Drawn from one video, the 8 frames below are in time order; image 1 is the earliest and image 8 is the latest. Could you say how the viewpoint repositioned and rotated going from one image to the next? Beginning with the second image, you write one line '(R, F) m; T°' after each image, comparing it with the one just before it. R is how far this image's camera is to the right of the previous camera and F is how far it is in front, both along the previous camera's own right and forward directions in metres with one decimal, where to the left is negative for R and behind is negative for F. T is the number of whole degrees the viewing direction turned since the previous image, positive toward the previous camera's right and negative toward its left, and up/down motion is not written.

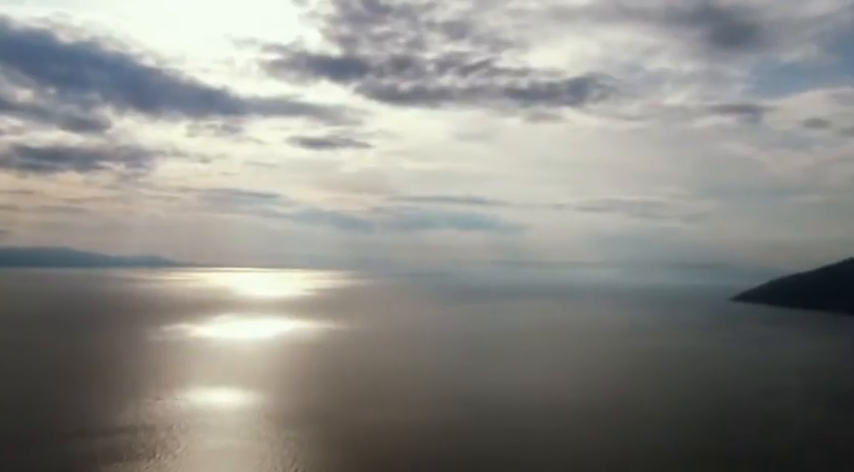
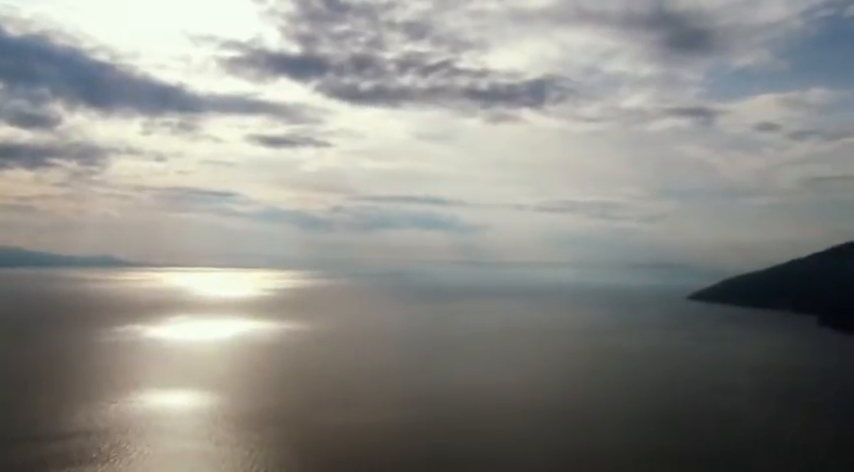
(0.0, 0.0) m; +3°
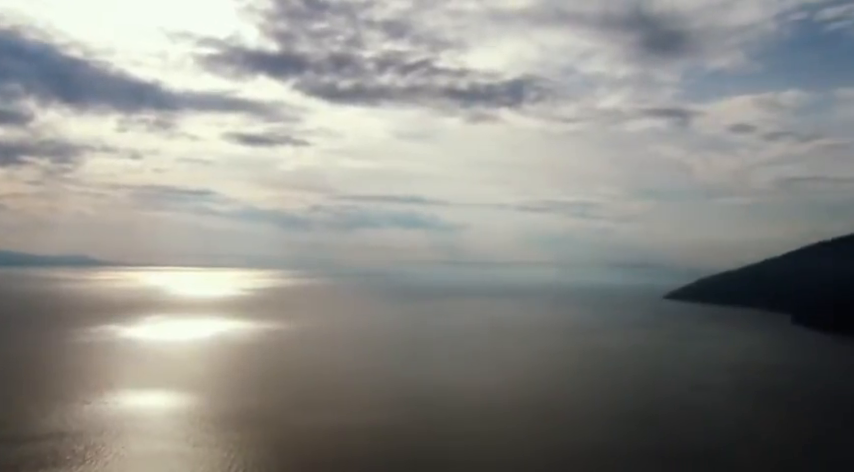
(0.0, 0.0) m; +2°
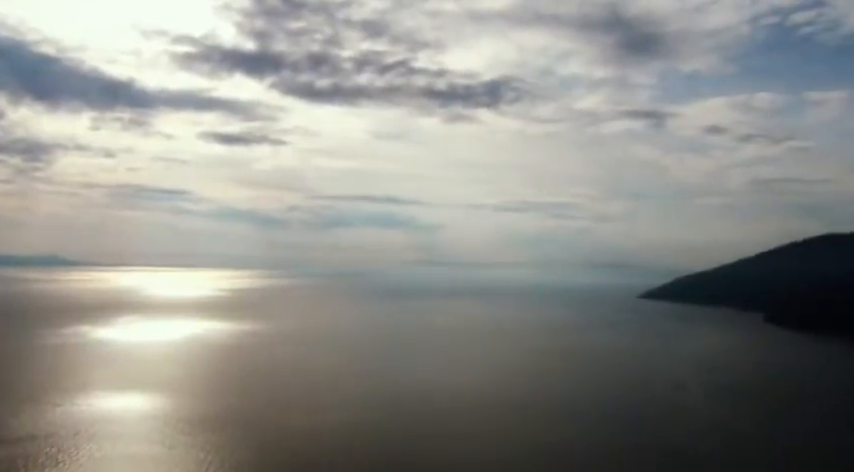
(0.0, 0.0) m; +2°
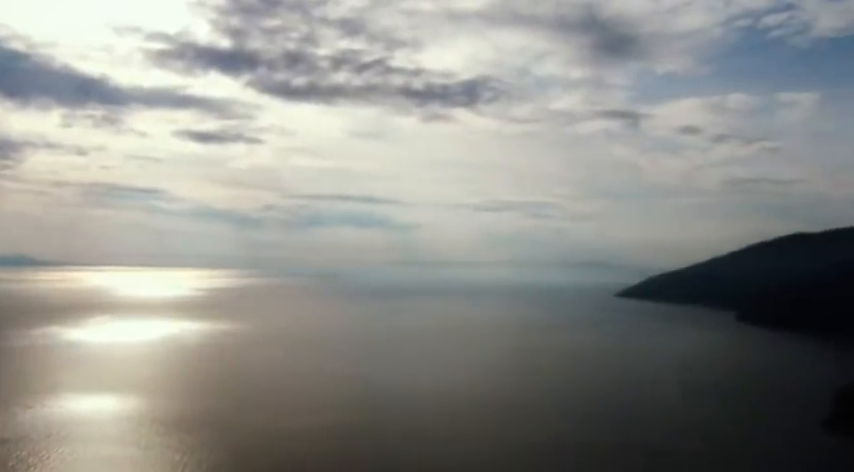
(0.0, 0.0) m; +2°
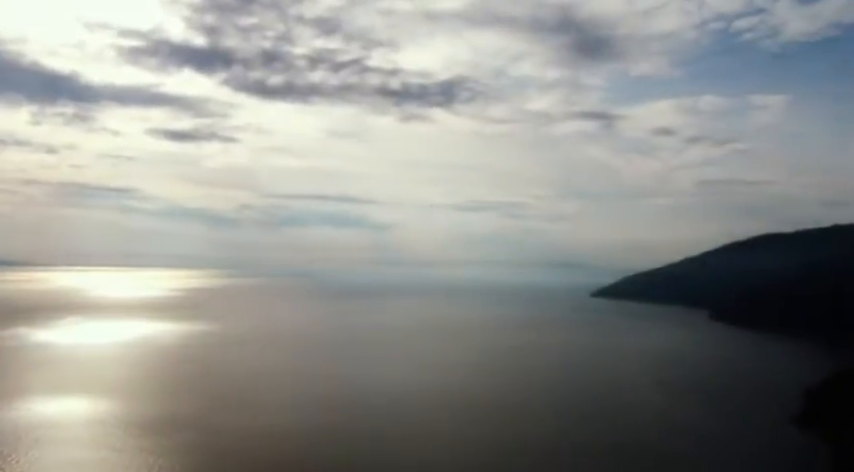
(0.0, 0.0) m; +2°
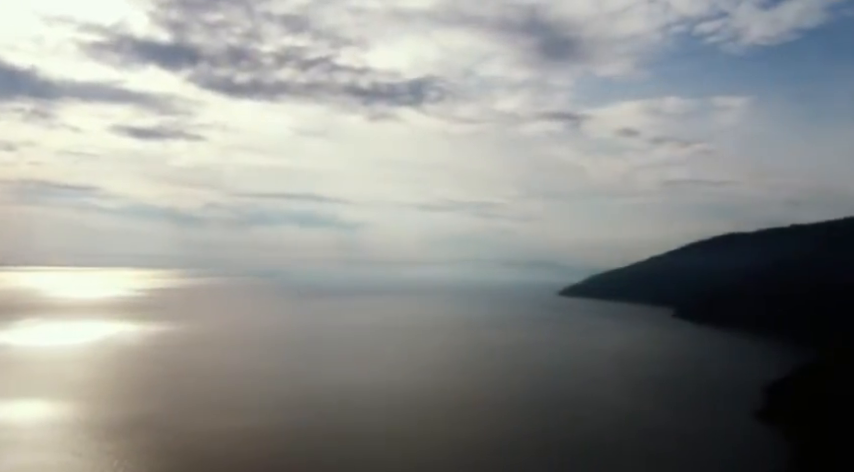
(0.0, 0.0) m; +3°
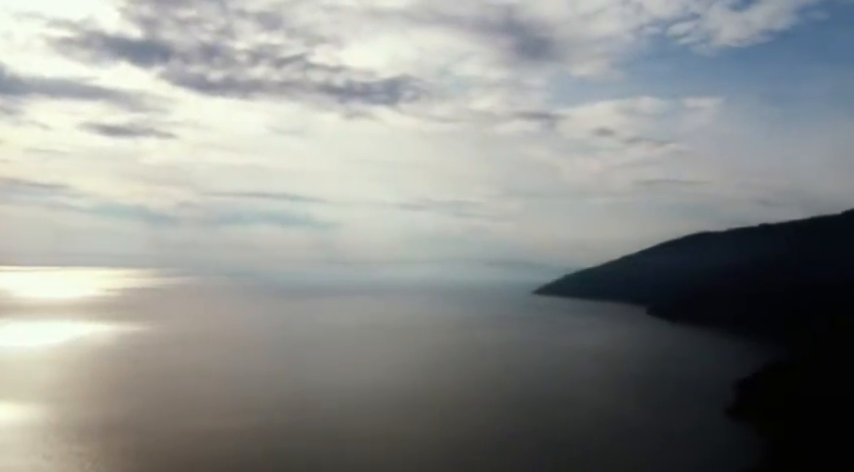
(-5.0, +3.3) m; +2°
